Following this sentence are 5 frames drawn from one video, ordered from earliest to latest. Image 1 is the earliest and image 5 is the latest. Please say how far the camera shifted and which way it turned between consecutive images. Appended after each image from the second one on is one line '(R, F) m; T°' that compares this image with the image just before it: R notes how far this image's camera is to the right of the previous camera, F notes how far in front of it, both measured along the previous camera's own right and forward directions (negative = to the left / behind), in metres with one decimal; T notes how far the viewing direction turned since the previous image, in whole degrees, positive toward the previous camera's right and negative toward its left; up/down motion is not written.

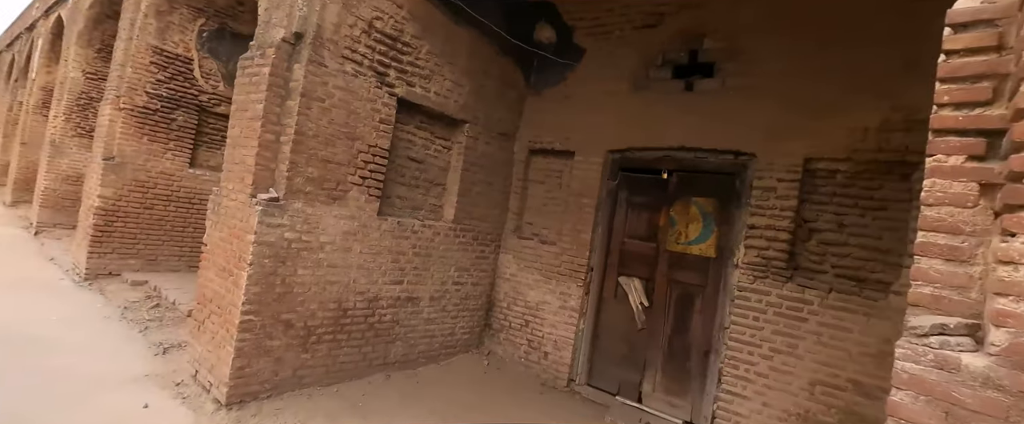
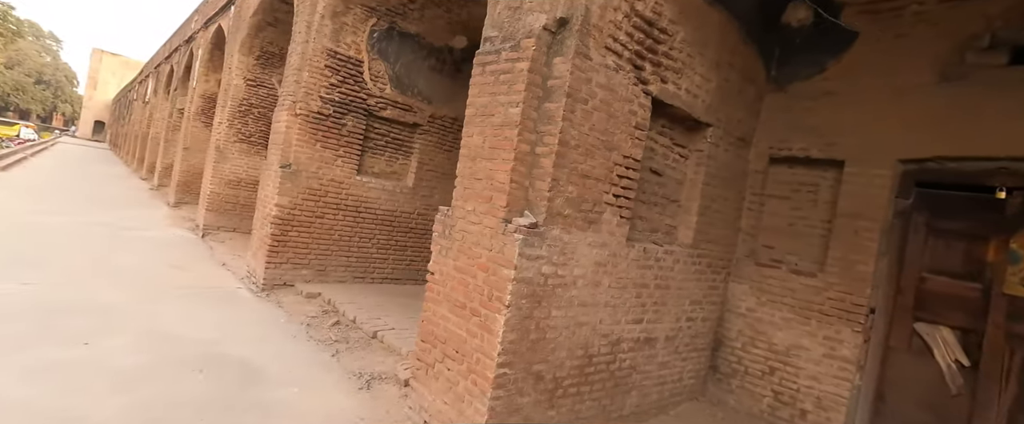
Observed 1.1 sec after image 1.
(-1.2, +0.6) m; -9°
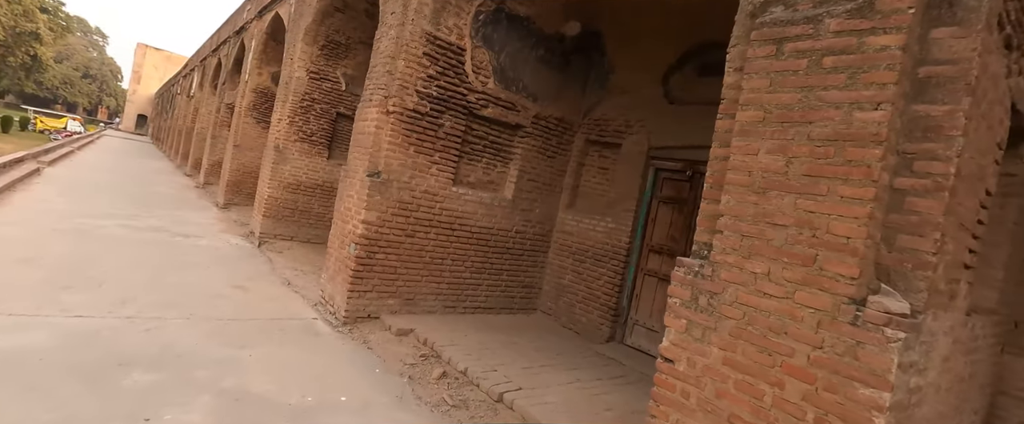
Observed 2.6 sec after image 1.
(-1.0, +1.0) m; -3°
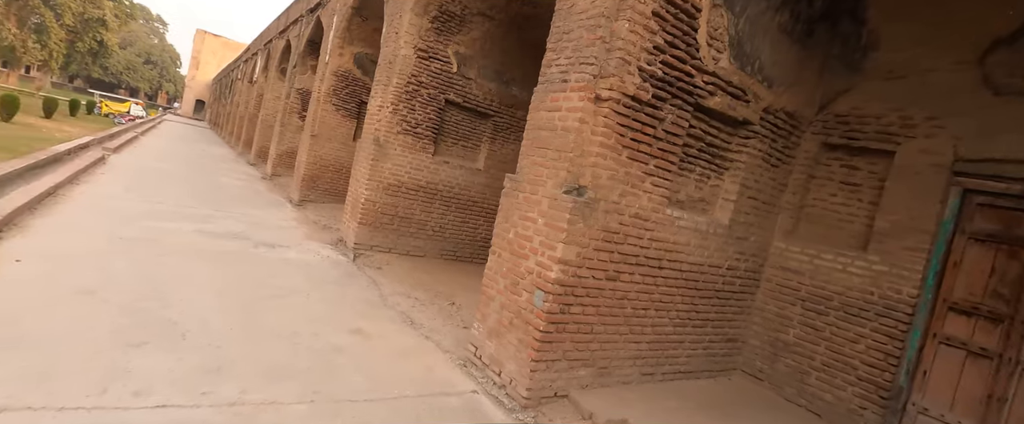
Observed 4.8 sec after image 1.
(-1.4, +1.4) m; -4°
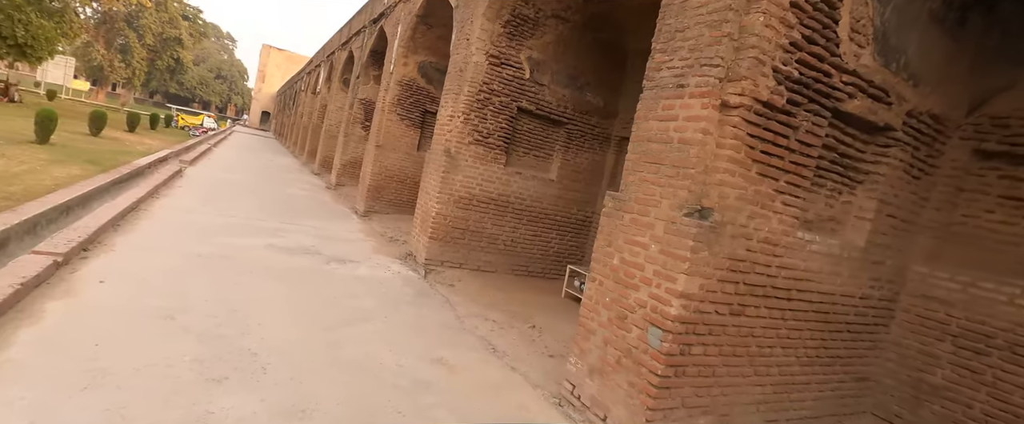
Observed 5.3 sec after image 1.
(-0.3, +0.3) m; -6°
